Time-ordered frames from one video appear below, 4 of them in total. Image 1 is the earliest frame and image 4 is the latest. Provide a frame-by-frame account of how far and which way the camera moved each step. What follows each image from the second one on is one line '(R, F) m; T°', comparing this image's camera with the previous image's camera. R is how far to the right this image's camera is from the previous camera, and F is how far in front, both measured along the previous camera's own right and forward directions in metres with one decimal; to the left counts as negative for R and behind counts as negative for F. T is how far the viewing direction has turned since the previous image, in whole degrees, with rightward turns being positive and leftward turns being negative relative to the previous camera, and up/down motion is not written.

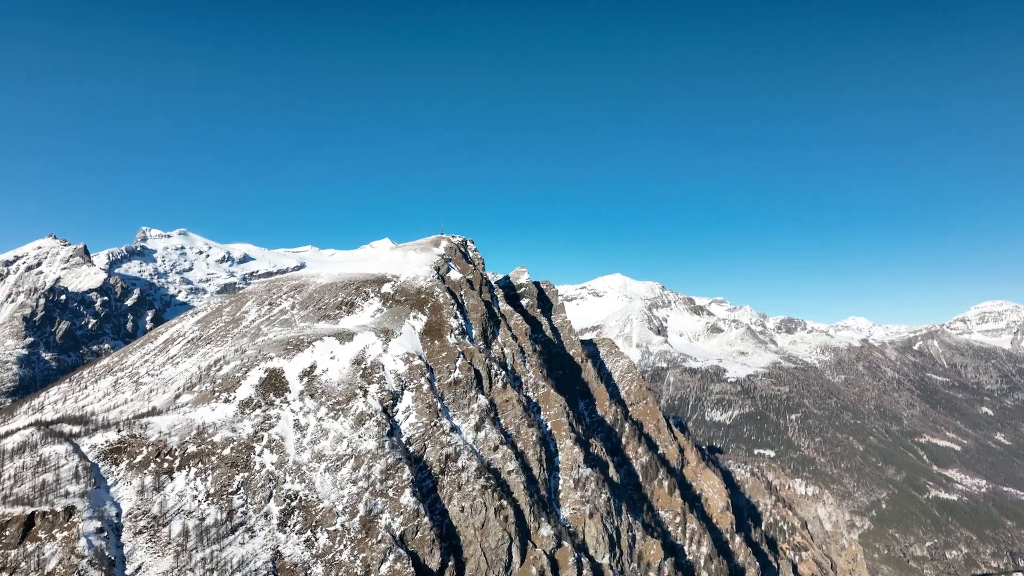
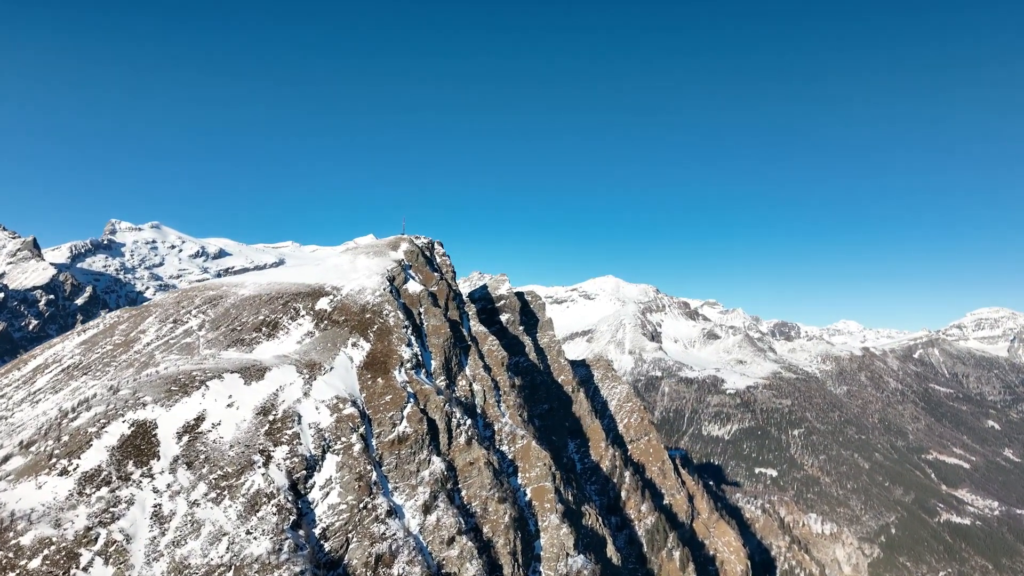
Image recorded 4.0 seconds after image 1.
(+3.9, +25.5) m; 0°
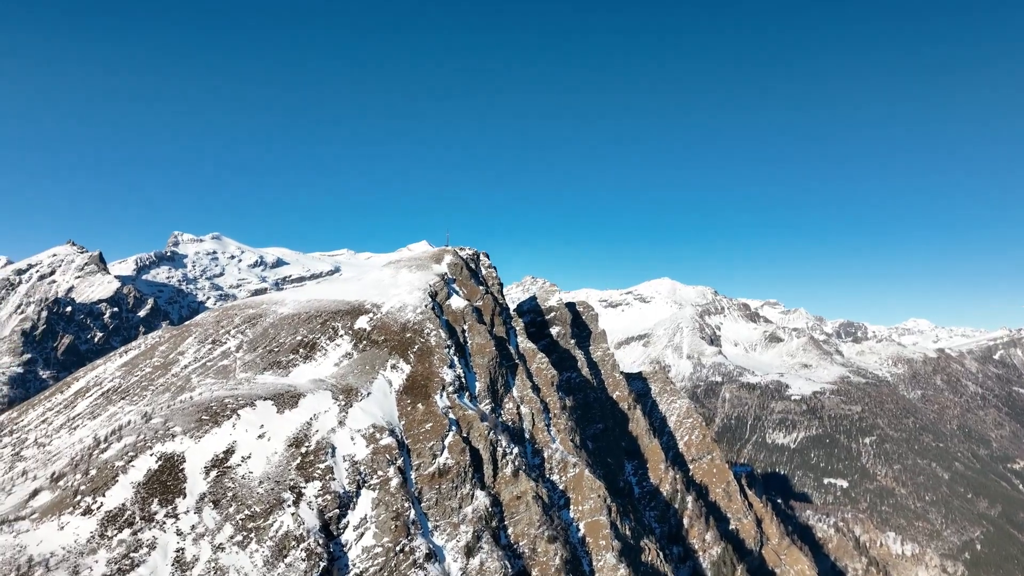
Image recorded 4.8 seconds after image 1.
(-0.7, +7.4) m; -5°
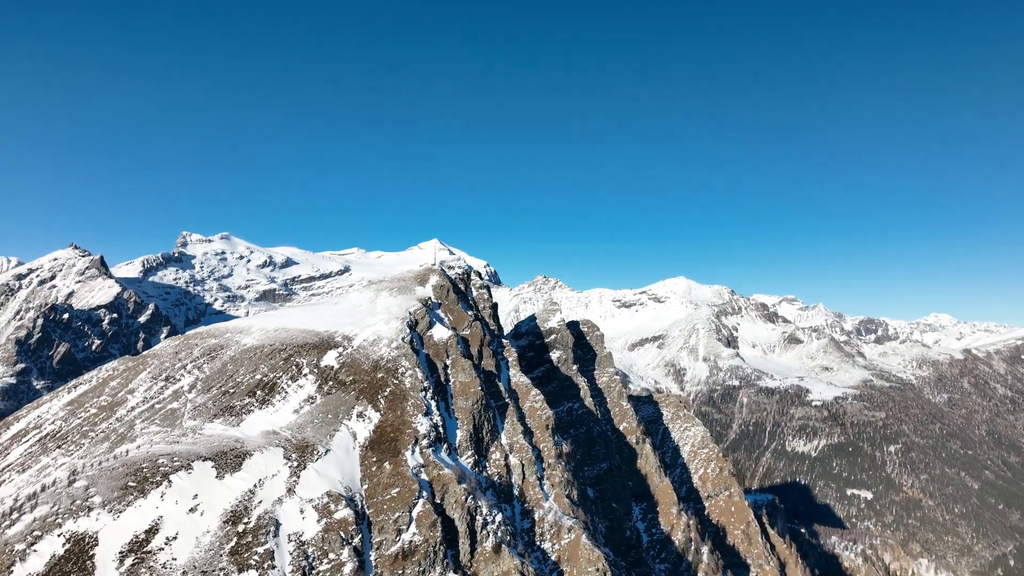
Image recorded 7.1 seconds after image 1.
(+3.8, +11.3) m; -2°
